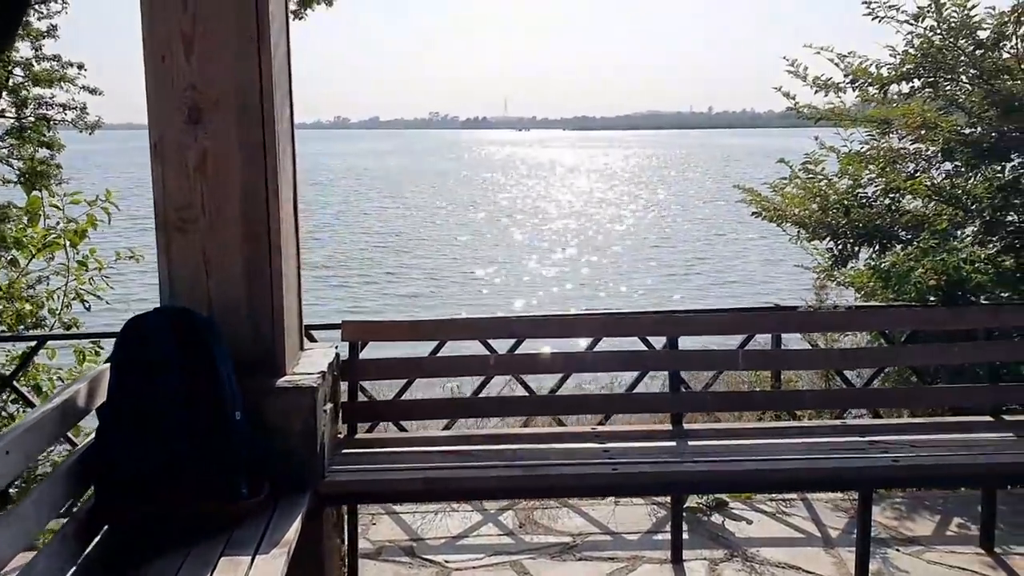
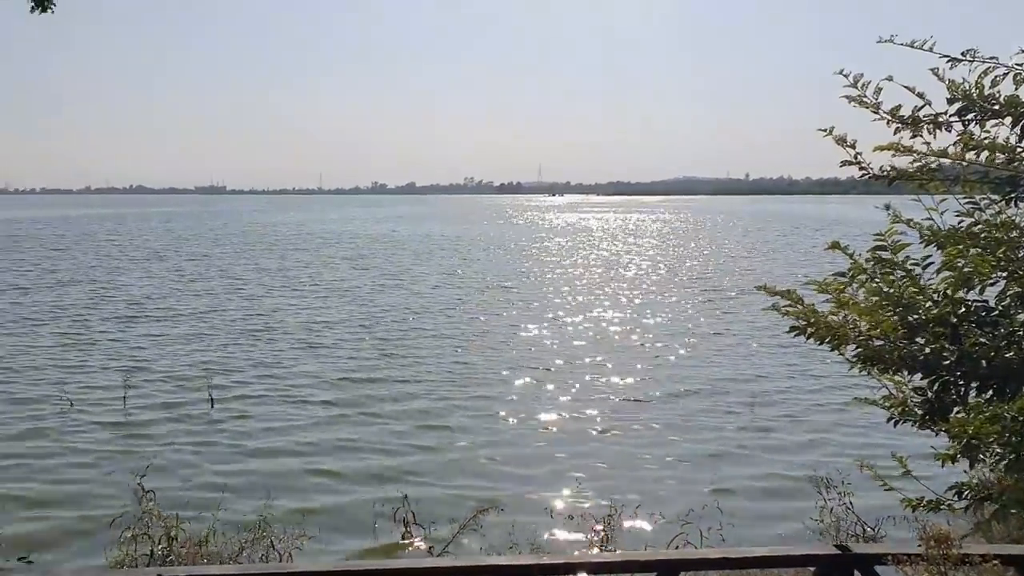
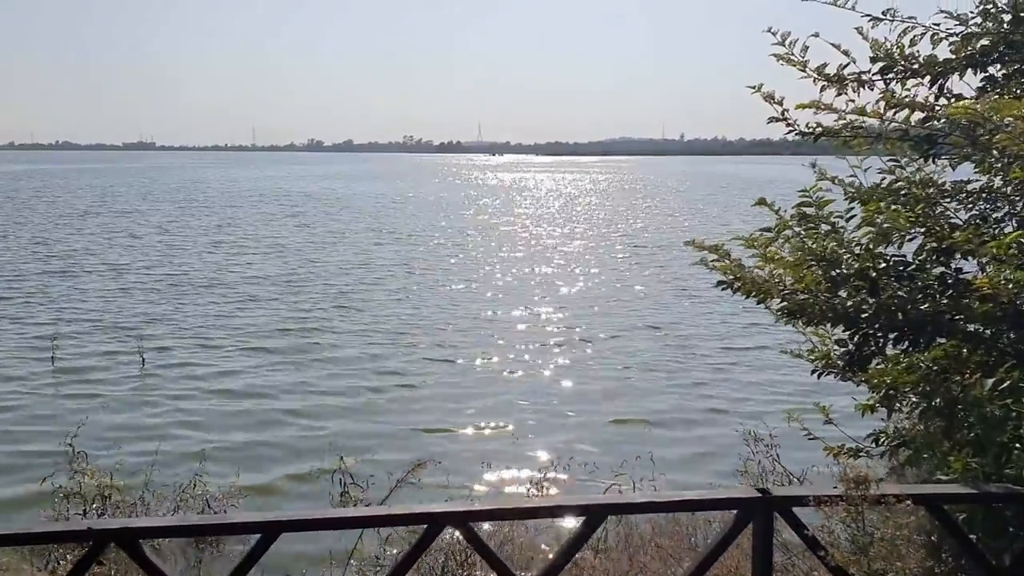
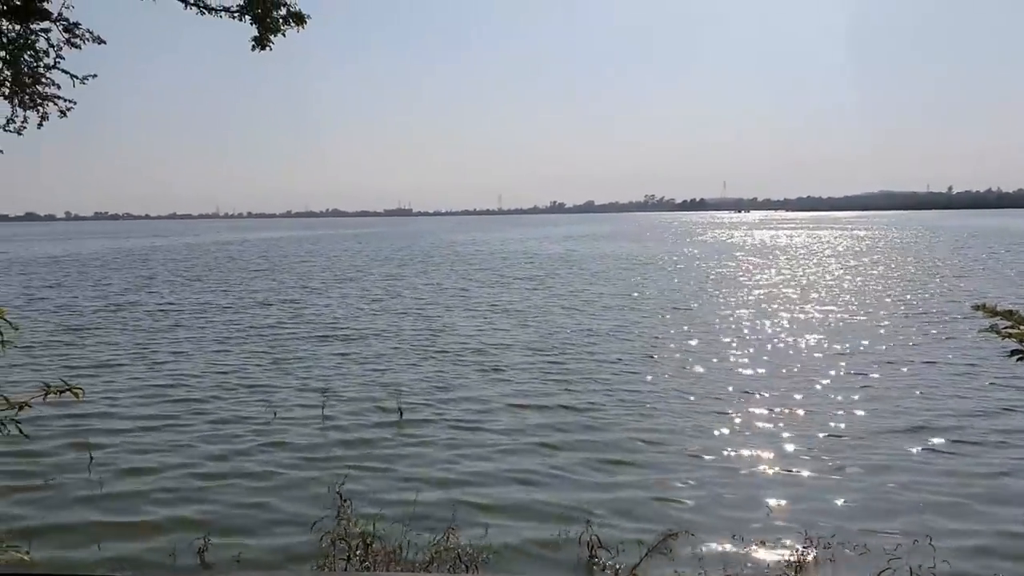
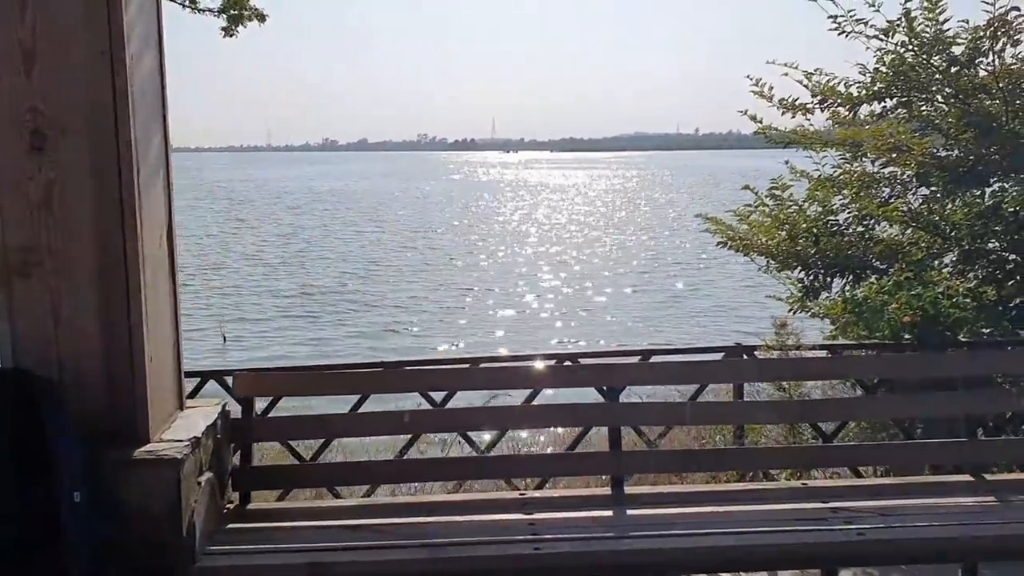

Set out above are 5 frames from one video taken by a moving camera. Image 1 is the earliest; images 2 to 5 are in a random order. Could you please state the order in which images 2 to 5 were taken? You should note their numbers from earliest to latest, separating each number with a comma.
5, 3, 2, 4
